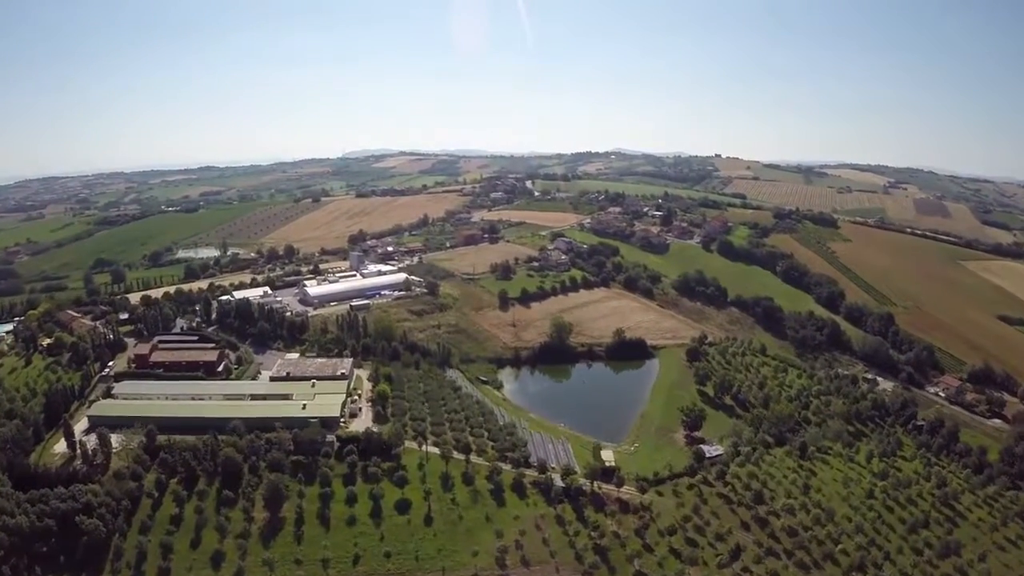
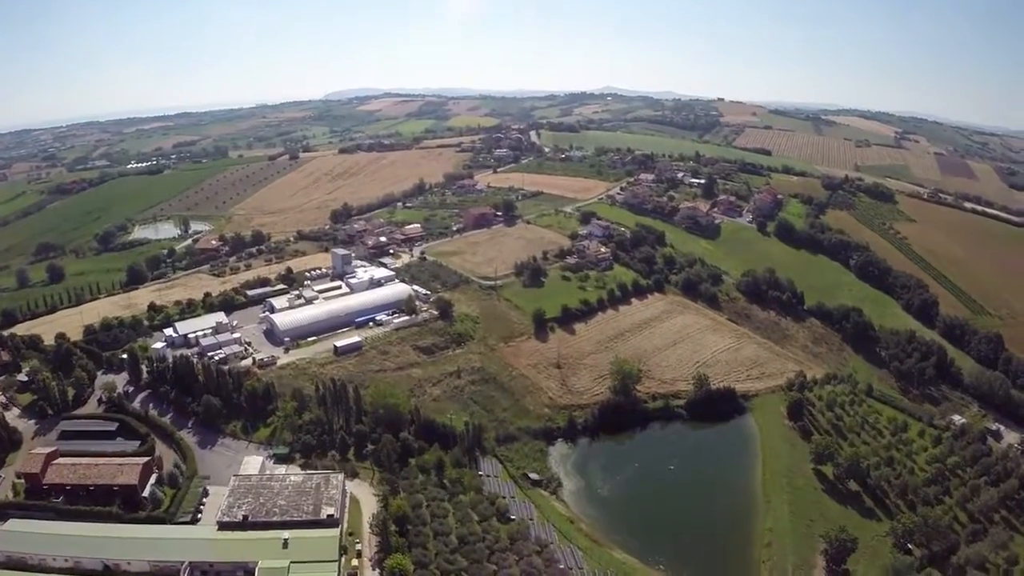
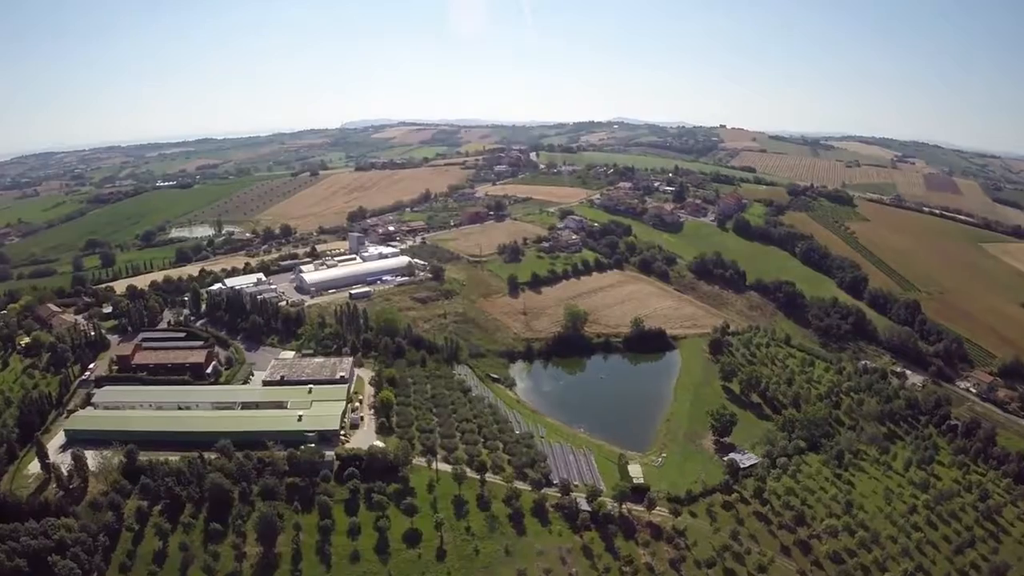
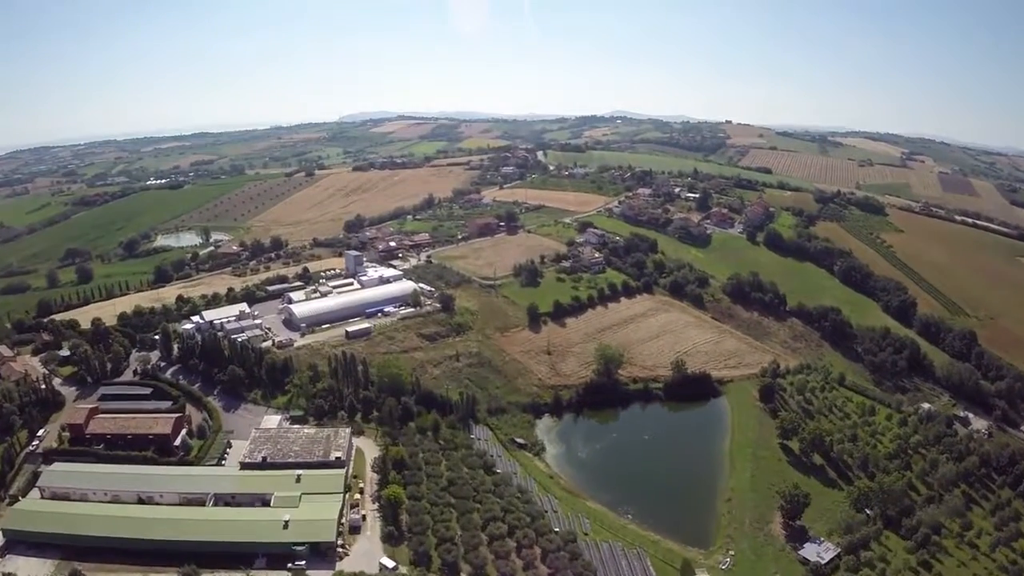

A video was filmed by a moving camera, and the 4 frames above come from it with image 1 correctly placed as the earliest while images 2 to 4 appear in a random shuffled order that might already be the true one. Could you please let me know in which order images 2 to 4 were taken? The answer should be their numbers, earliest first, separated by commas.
3, 4, 2
